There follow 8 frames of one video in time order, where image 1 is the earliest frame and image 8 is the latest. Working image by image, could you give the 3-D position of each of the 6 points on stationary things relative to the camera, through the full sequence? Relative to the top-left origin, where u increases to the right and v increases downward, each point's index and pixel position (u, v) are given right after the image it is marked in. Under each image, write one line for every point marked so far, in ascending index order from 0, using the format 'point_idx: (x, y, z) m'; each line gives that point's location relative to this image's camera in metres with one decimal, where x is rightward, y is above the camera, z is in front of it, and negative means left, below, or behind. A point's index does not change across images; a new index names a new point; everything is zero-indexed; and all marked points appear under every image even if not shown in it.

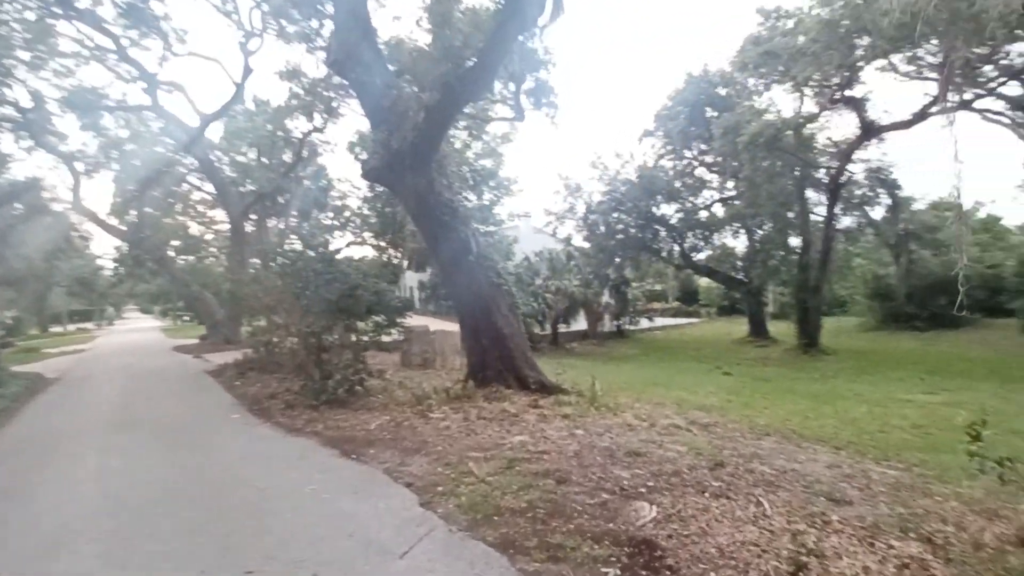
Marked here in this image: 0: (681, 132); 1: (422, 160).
0: (+6.4, +5.9, +18.7) m
1: (-1.4, +2.0, +7.3) m
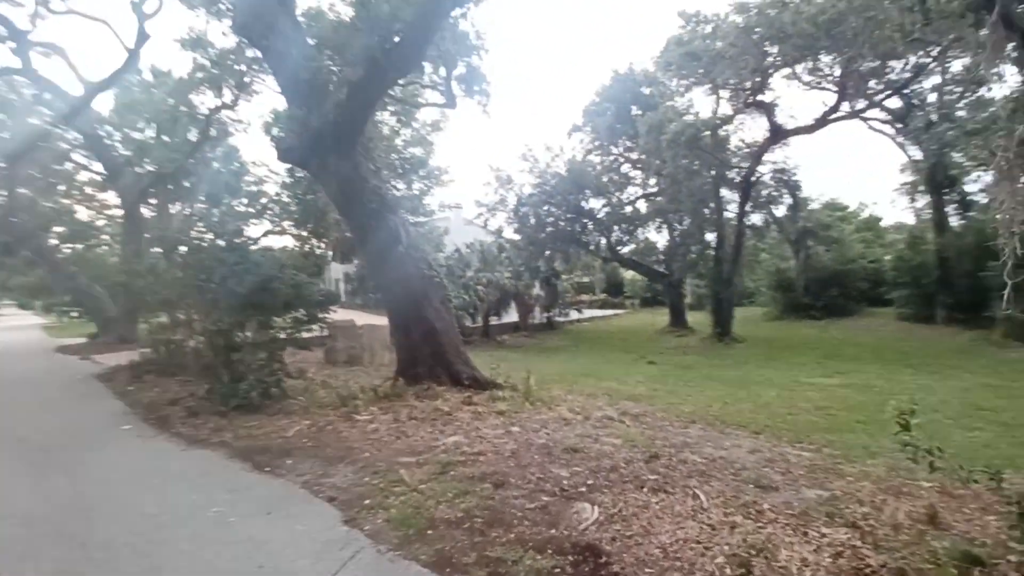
0: (+3.7, +6.2, +19.2) m
1: (-2.3, +2.1, +6.8) m
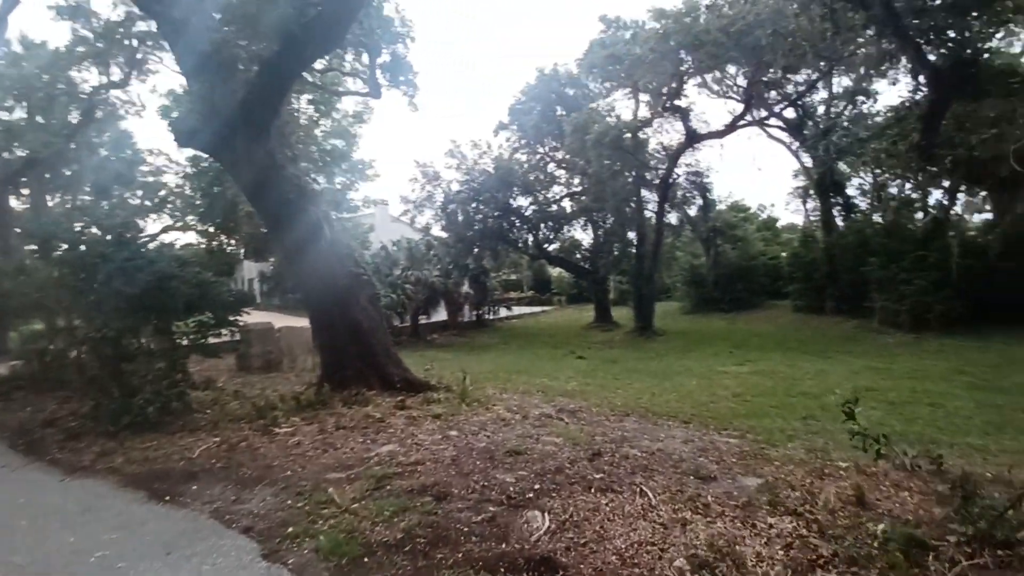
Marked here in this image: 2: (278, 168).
0: (+0.9, +6.4, +19.3) m
1: (-3.2, +2.1, +6.1) m
2: (-3.0, +1.6, +6.3) m
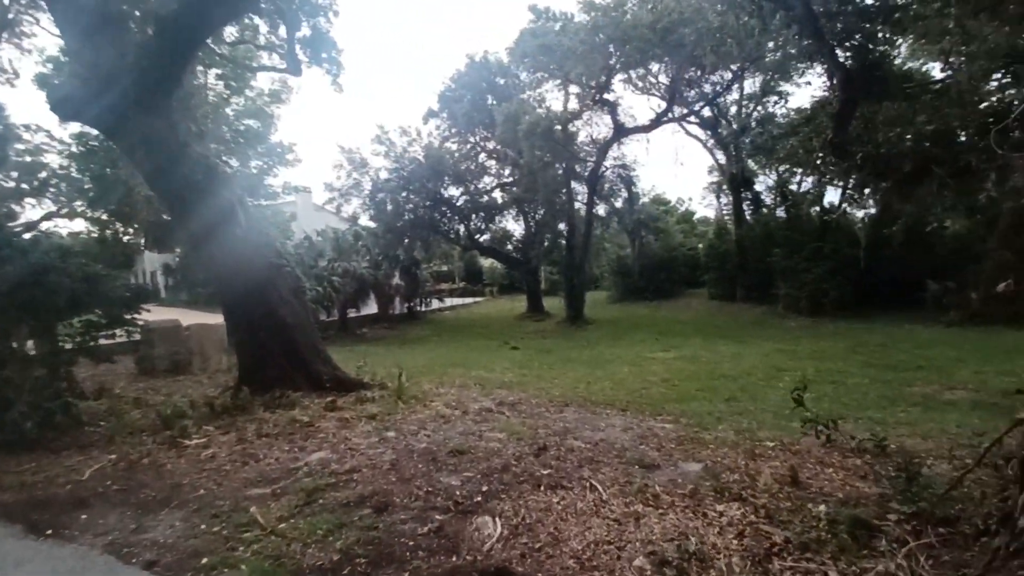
0: (-1.8, +6.7, +18.9) m
1: (-4.0, +2.1, +5.4) m
2: (-3.8, +1.6, +5.6) m
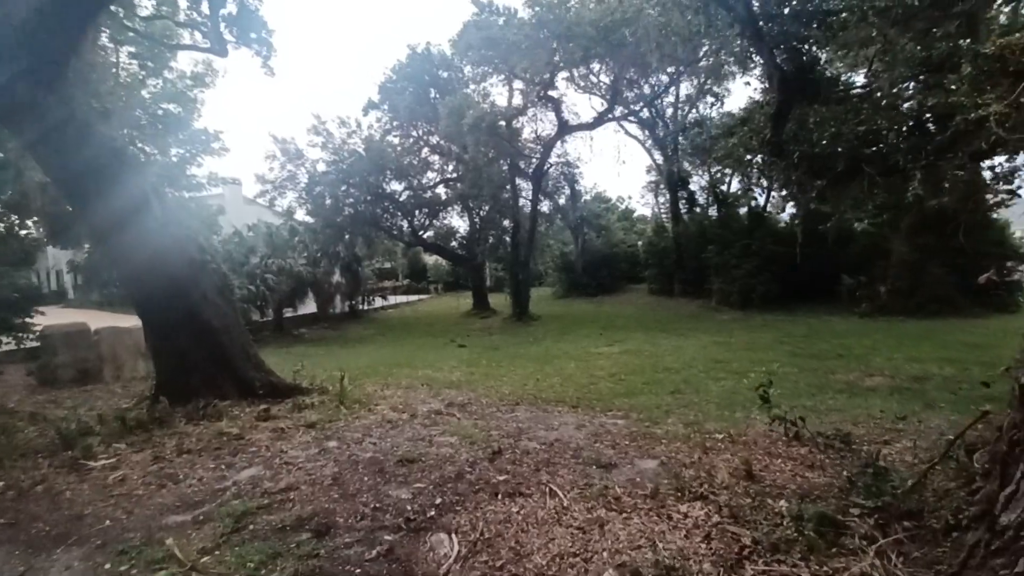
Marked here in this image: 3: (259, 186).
0: (-3.9, +6.8, +18.4) m
1: (-4.5, +2.1, +4.7) m
2: (-4.4, +1.6, +5.0) m
3: (-10.0, +4.1, +19.3) m
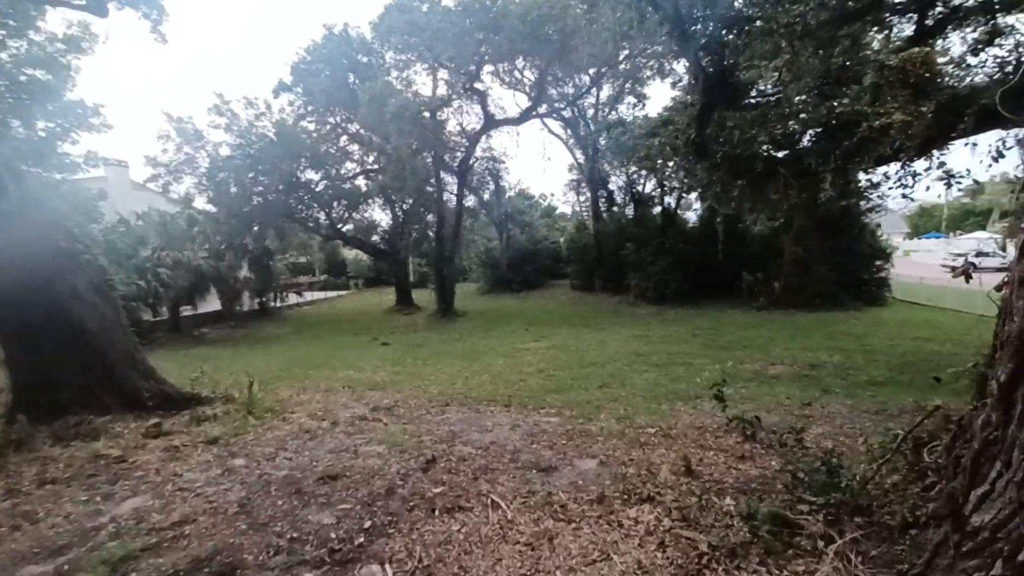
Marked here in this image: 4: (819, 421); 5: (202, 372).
0: (-6.6, +7.0, +17.2) m
1: (-5.1, +2.2, +3.7) m
2: (-5.0, +1.7, +4.0) m
3: (-12.8, +4.2, +17.3) m
4: (+3.1, -1.3, +4.9) m
5: (-5.9, -1.6, +9.3) m
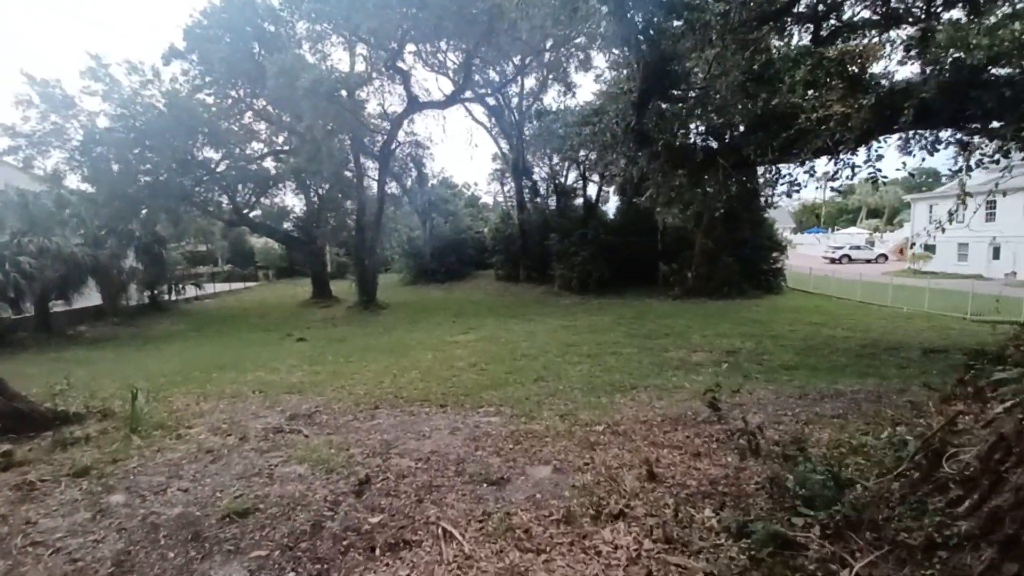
0: (-9.1, +7.2, +15.5) m
1: (-5.4, +2.2, +2.5) m
2: (-5.3, +1.7, +2.8) m
3: (-15.2, +4.5, +14.6) m
4: (+2.5, -1.2, +5.0) m
5: (-7.1, -1.5, +7.9) m
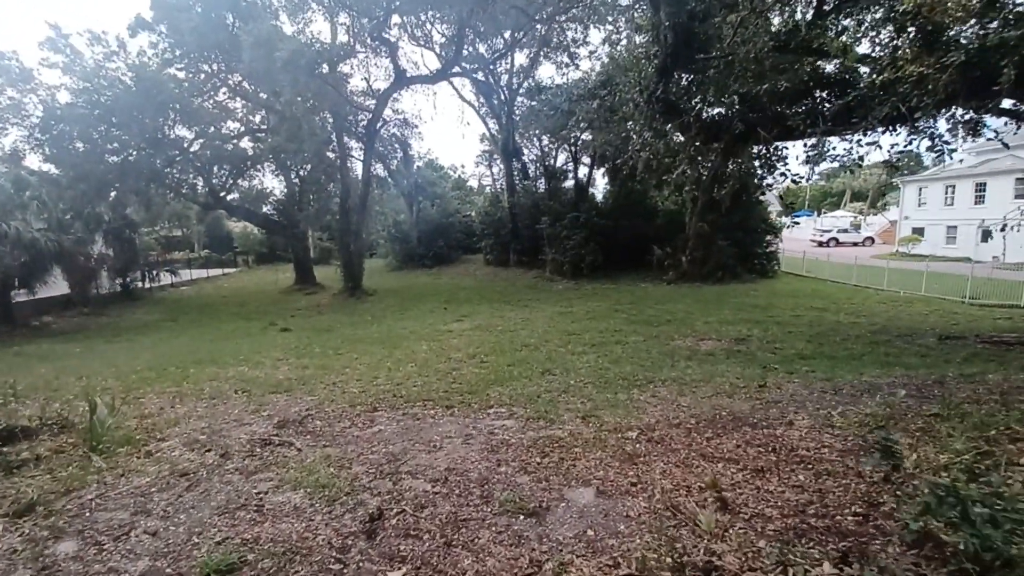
0: (-9.3, +7.6, +14.4) m
1: (-5.2, +2.2, +1.7) m
2: (-5.1, +1.7, +2.0) m
3: (-15.4, +4.8, +13.4) m
4: (+2.6, -1.1, +4.6) m
5: (-7.1, -1.3, +7.2) m
